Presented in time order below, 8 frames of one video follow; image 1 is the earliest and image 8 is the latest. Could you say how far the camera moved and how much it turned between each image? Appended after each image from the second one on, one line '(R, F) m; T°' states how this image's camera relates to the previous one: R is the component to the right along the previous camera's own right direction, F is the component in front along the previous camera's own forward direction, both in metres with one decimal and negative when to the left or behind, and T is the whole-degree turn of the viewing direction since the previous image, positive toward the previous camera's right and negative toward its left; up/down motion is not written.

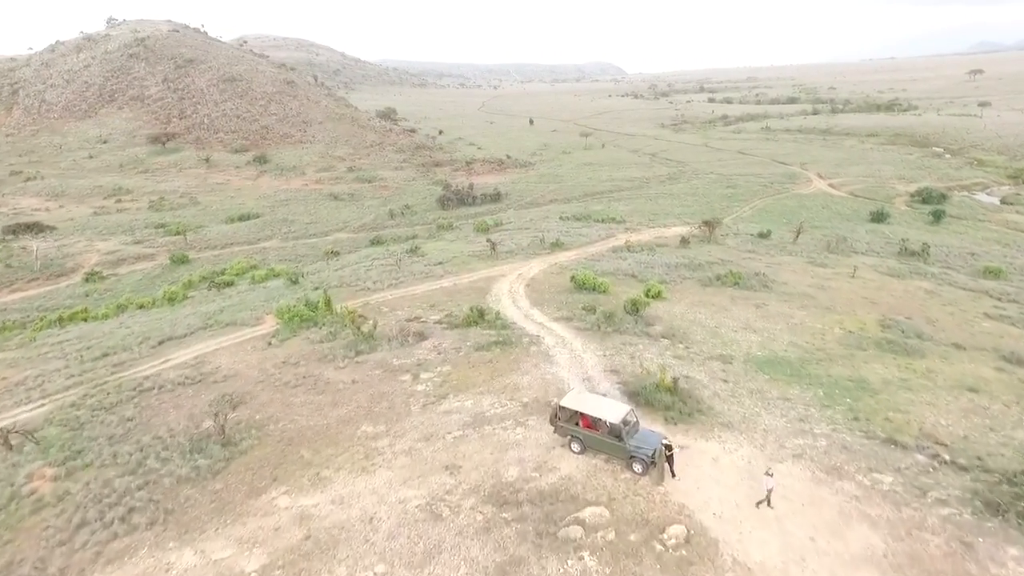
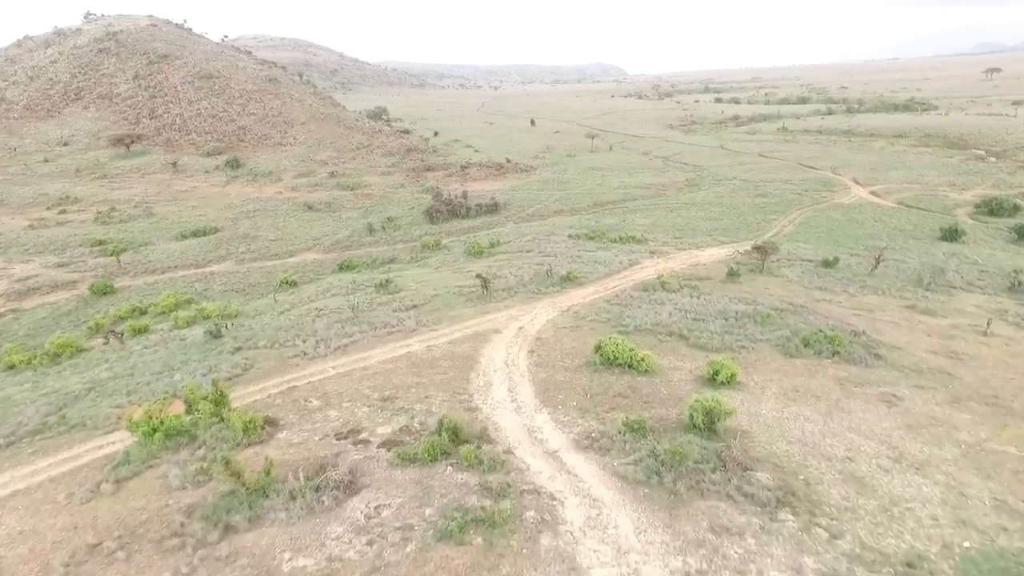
(+0.1, +6.6) m; 0°
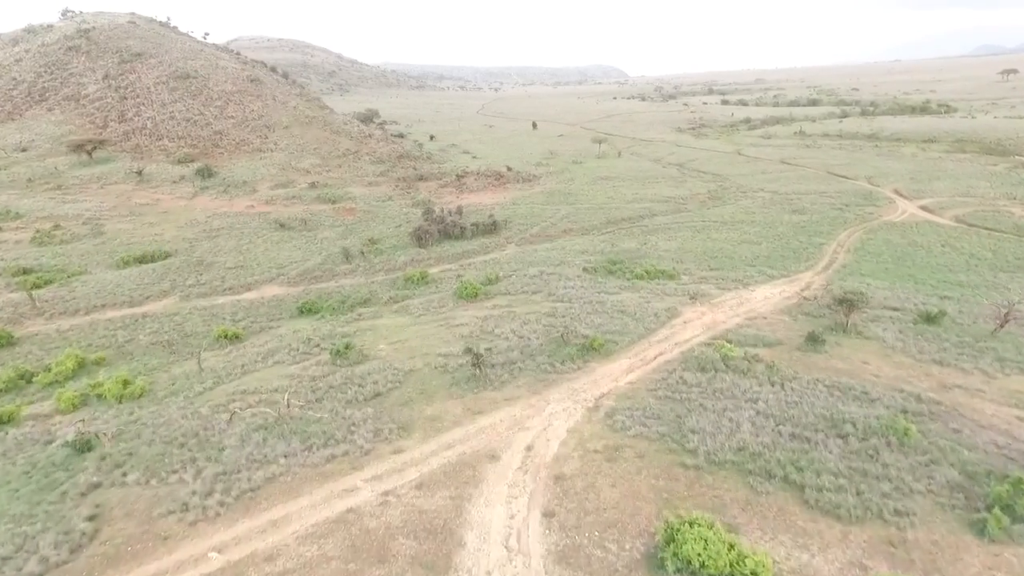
(-0.1, +6.0) m; 0°
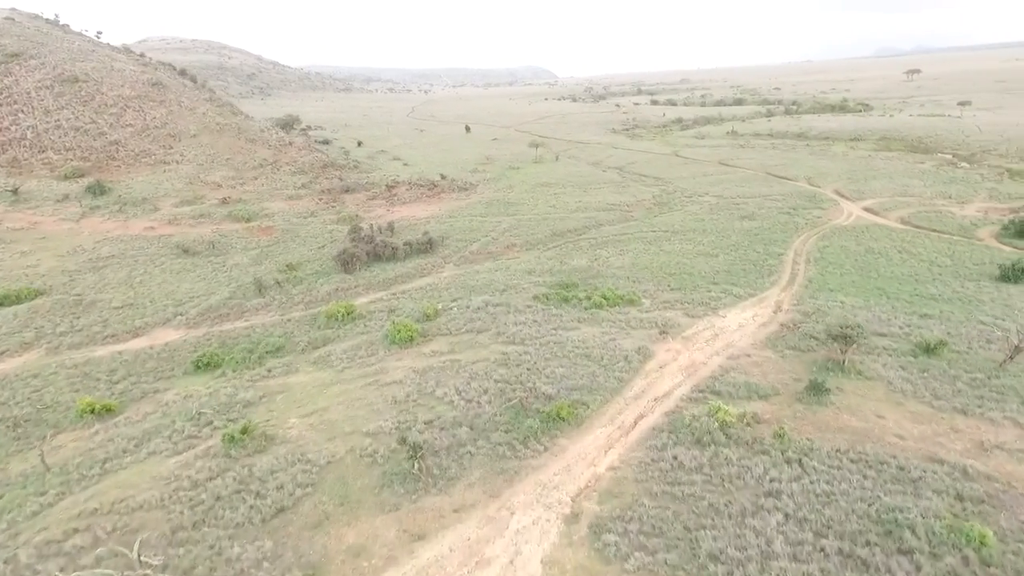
(-0.1, +3.4) m; +6°
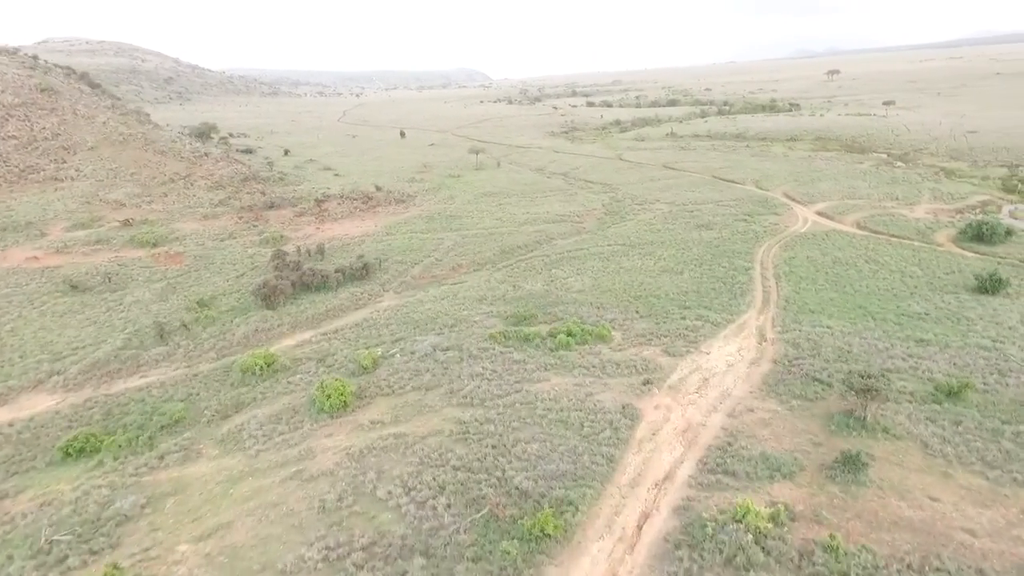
(-0.3, +3.3) m; +6°
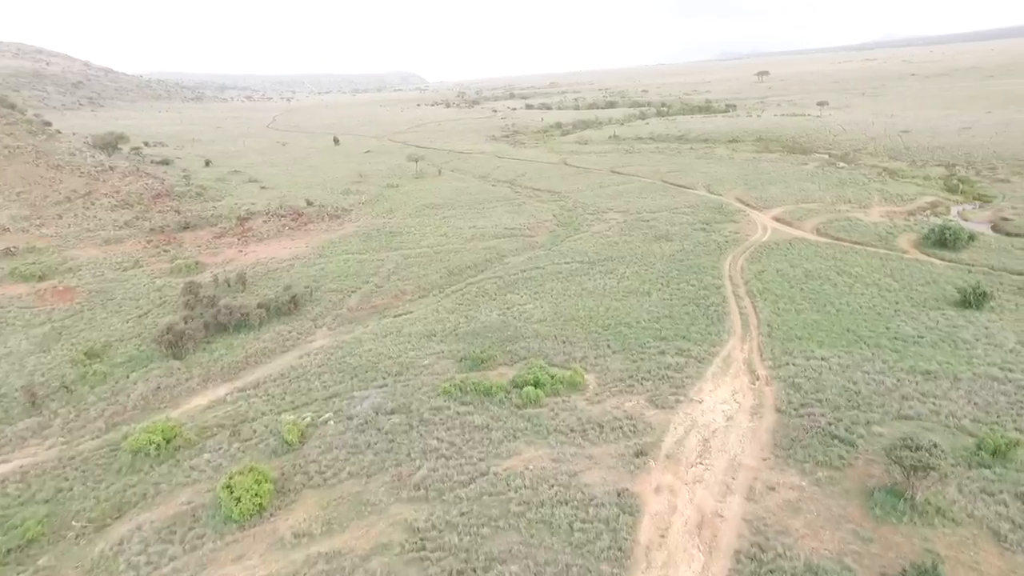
(-0.3, +3.2) m; +5°
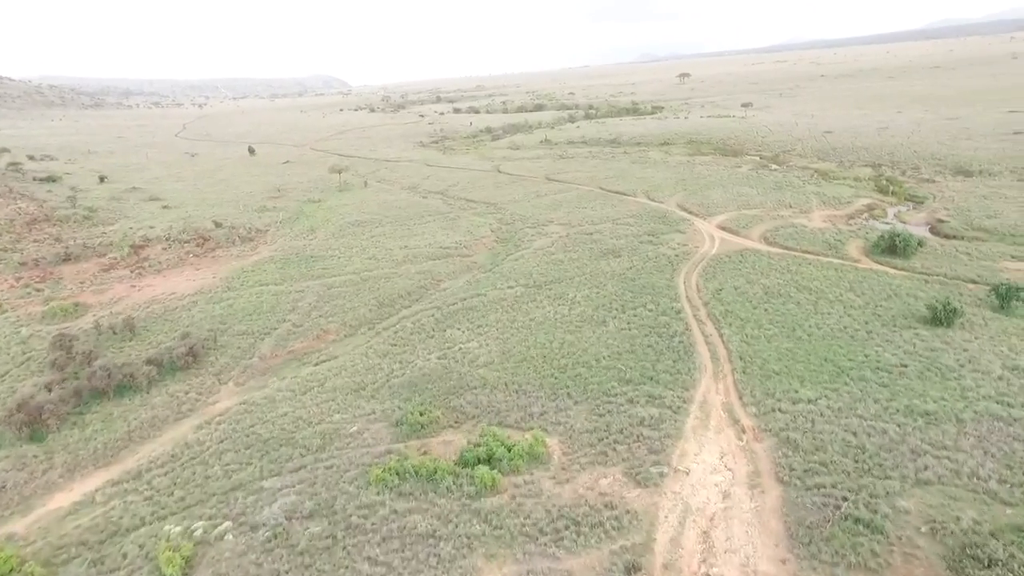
(-0.2, +3.2) m; +6°
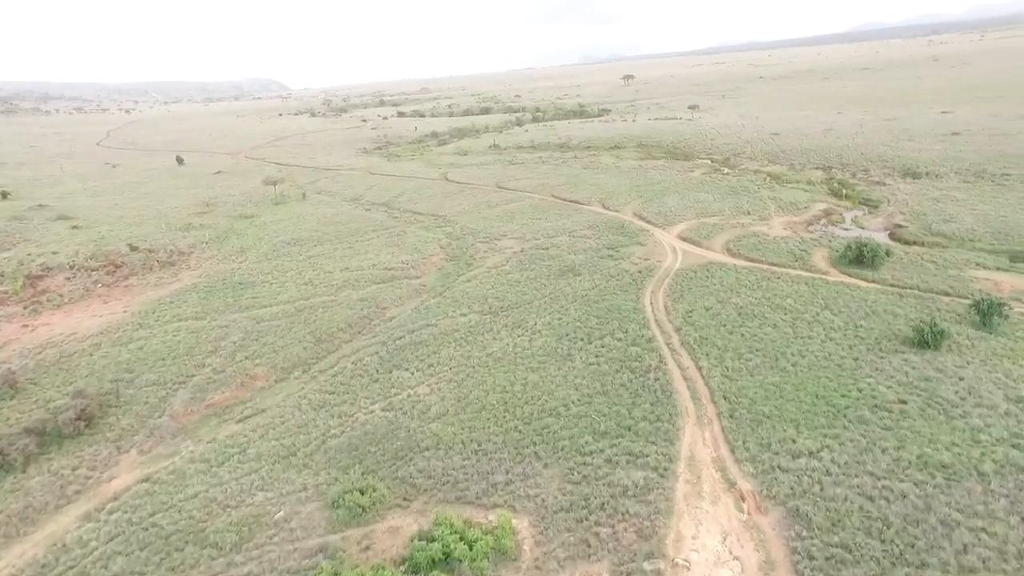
(0.0, +2.7) m; +5°
